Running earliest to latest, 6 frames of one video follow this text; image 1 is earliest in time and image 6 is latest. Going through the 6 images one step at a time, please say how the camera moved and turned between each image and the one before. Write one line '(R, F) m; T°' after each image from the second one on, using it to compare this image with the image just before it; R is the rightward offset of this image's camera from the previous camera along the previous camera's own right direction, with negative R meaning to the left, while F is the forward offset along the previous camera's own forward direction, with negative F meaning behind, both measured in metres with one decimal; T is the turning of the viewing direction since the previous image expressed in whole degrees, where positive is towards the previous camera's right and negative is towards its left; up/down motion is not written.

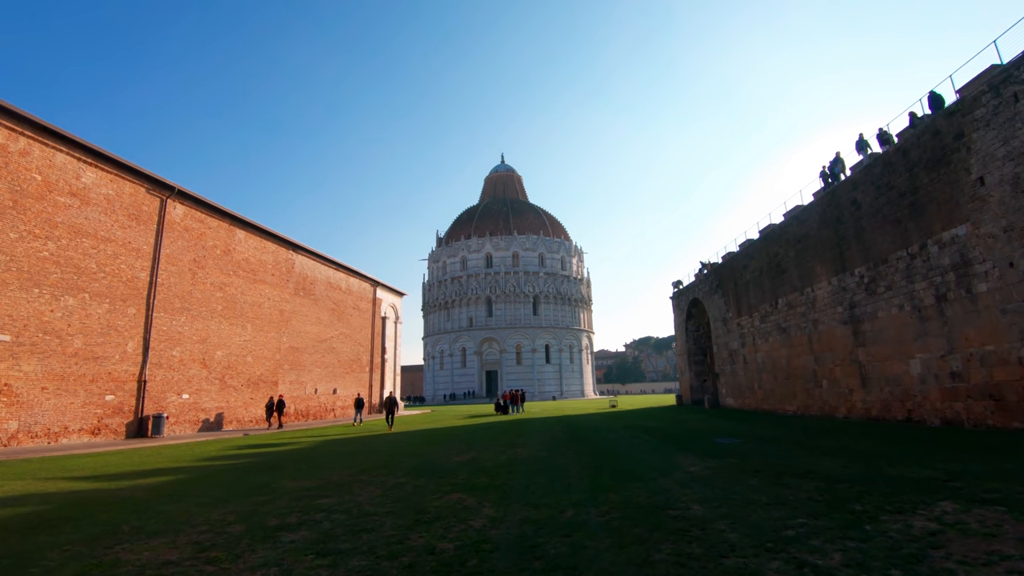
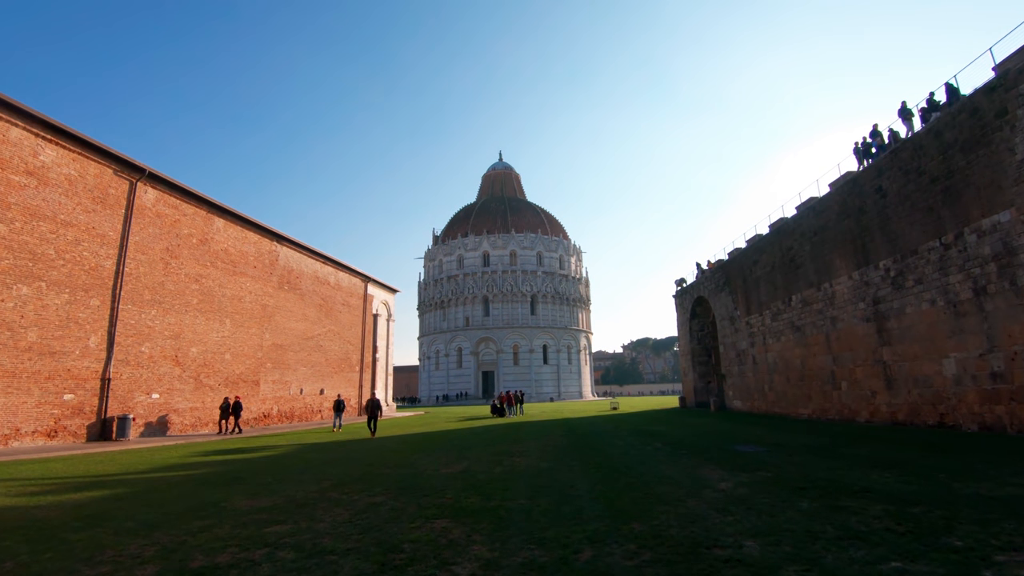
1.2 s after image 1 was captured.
(0.0, +1.2) m; 0°
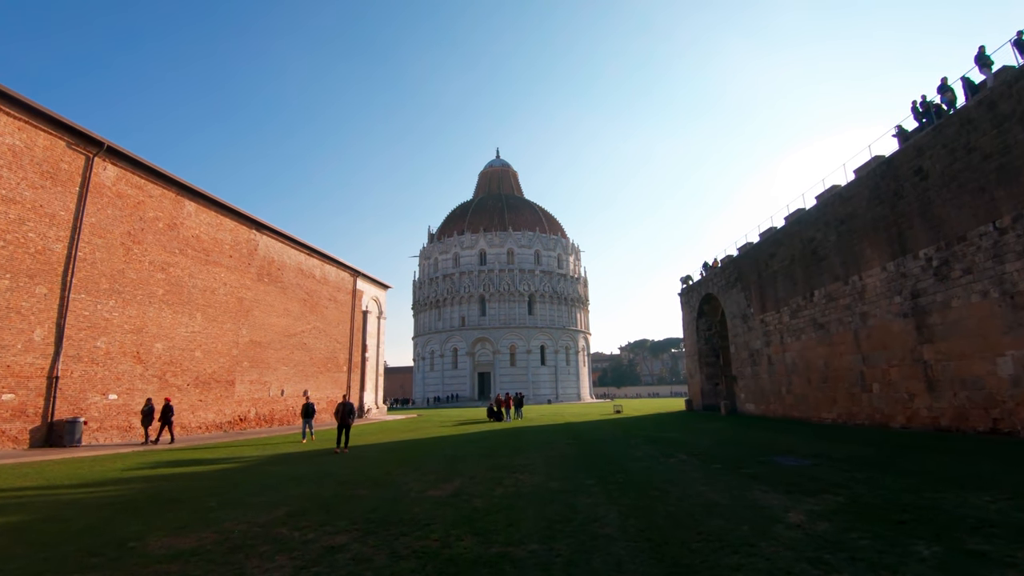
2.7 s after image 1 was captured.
(-0.1, +1.5) m; 0°
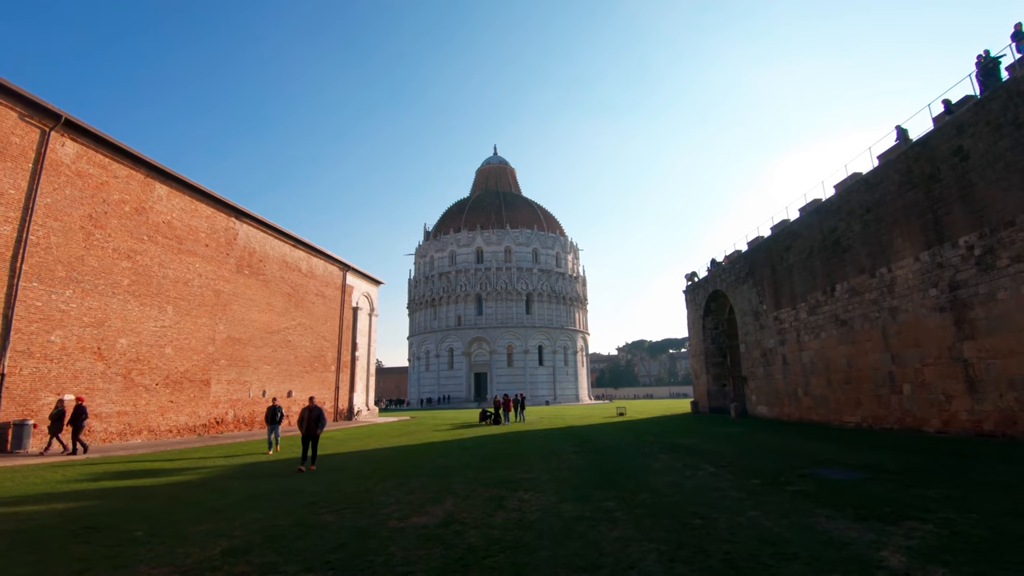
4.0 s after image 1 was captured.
(-0.1, +1.3) m; 0°
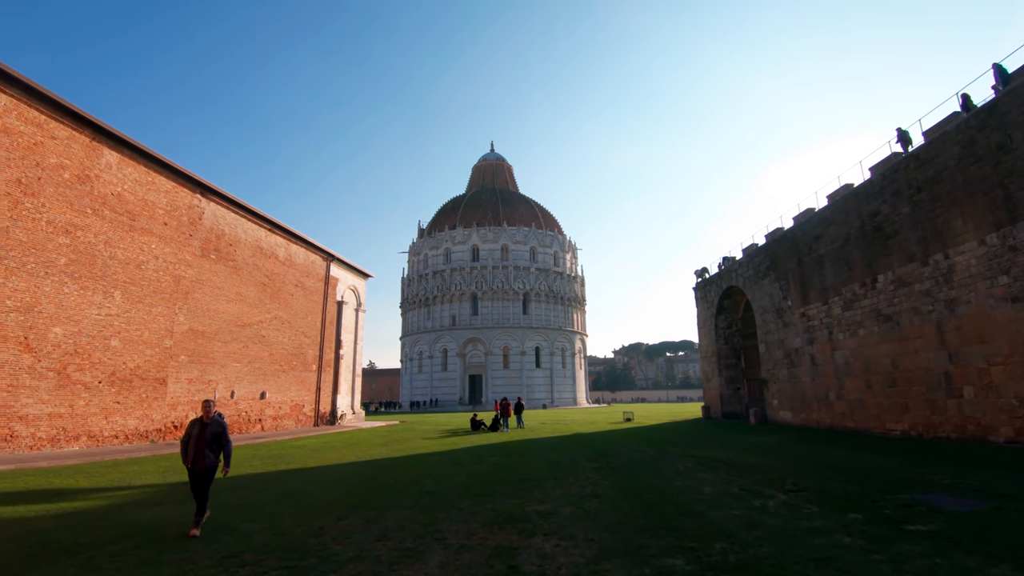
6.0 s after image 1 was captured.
(-0.2, +1.9) m; +1°
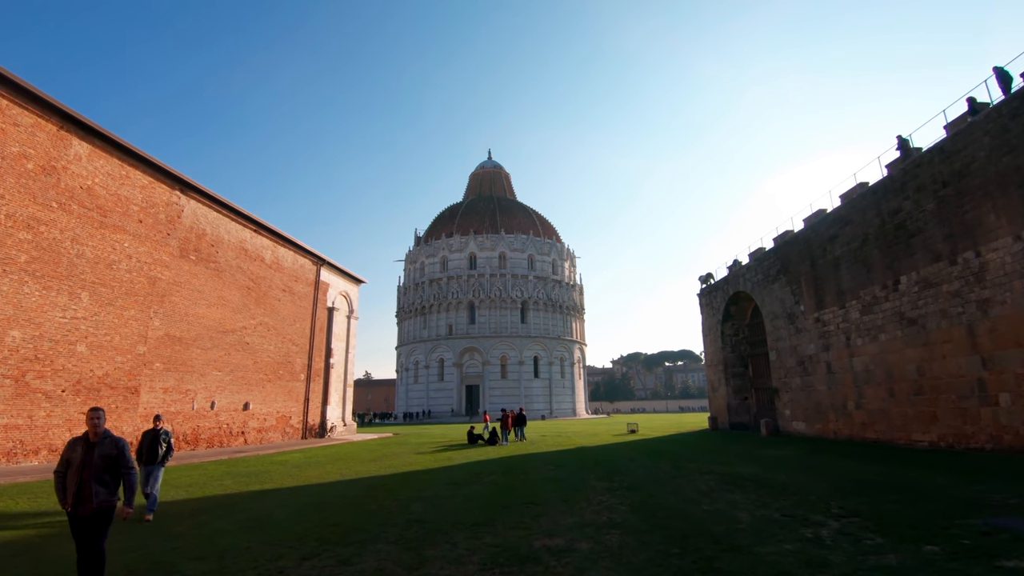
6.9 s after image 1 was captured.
(-0.1, +0.9) m; 0°
